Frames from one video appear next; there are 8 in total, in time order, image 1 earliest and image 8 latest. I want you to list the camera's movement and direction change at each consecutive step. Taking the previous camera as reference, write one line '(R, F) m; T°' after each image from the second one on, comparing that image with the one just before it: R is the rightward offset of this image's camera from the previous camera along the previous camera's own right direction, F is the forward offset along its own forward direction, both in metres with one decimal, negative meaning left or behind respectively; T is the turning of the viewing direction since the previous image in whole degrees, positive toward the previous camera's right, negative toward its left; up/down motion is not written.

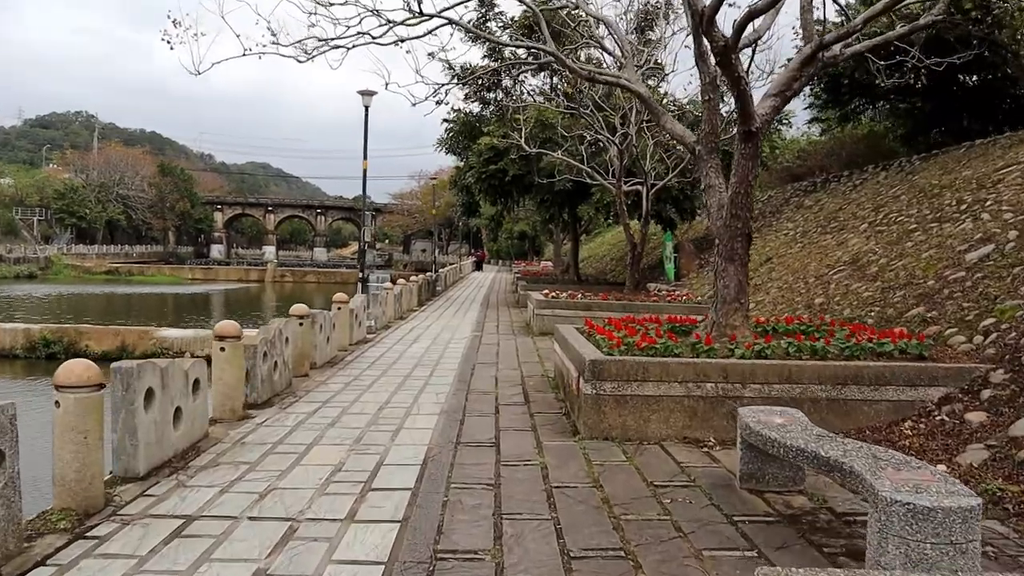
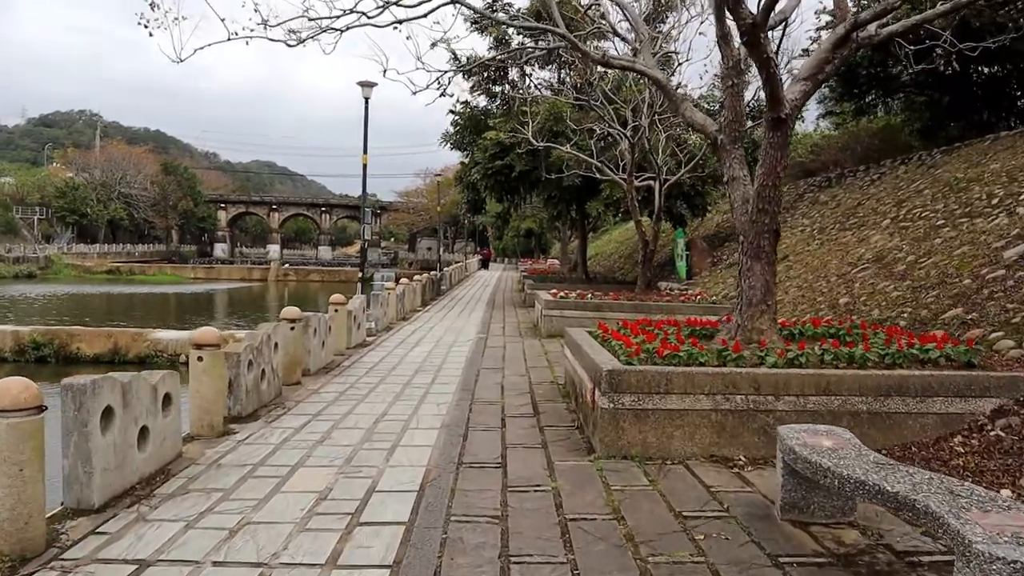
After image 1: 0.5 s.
(0.0, +0.5) m; 0°
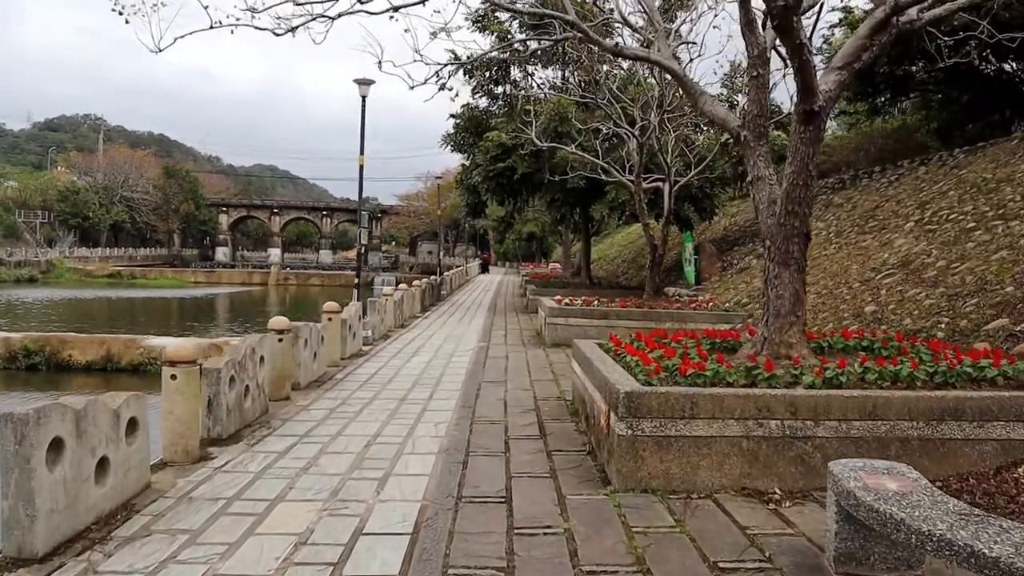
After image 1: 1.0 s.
(0.0, +0.5) m; 0°
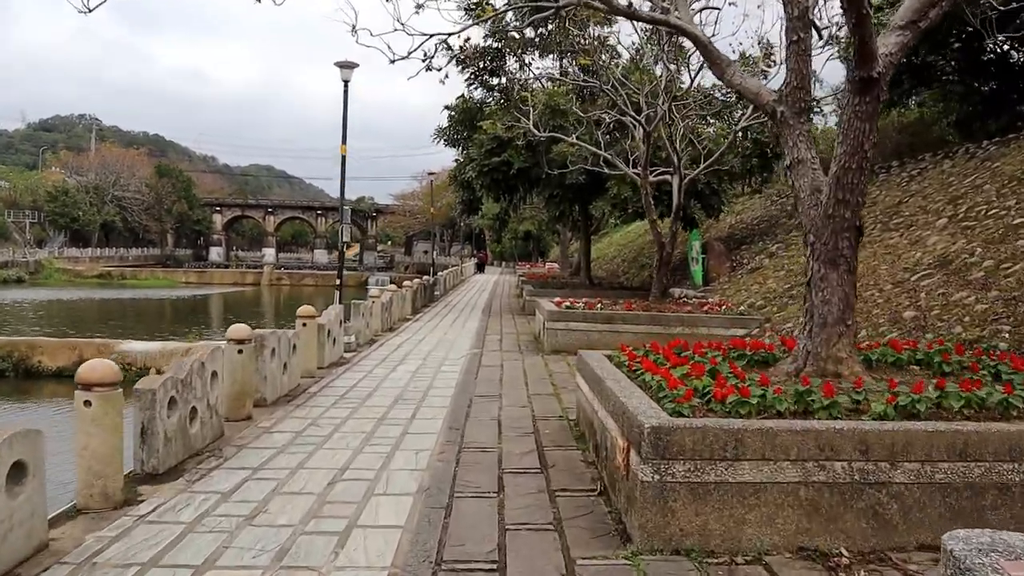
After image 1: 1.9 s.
(0.0, +0.9) m; 0°
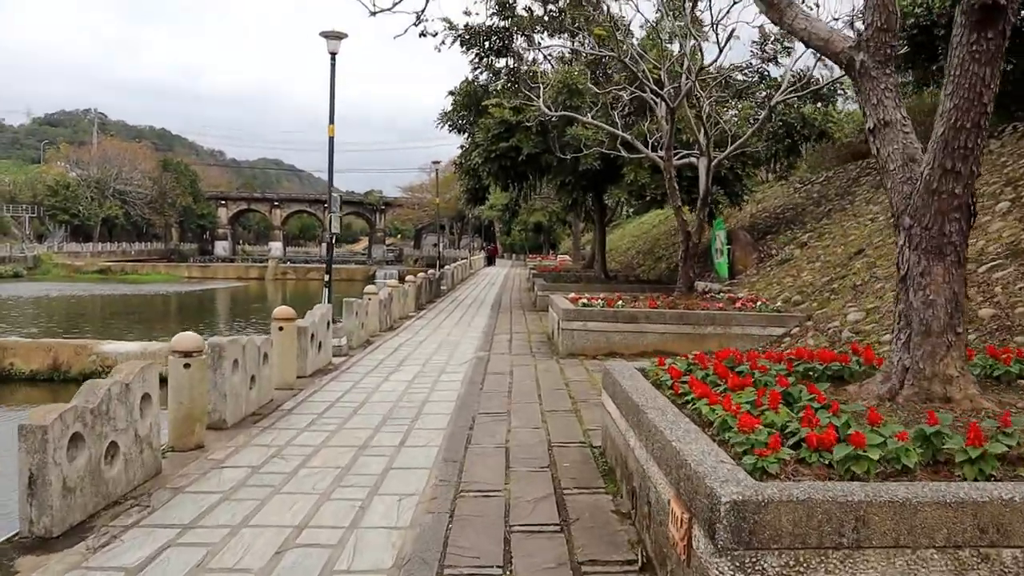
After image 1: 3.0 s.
(0.0, +1.1) m; 0°
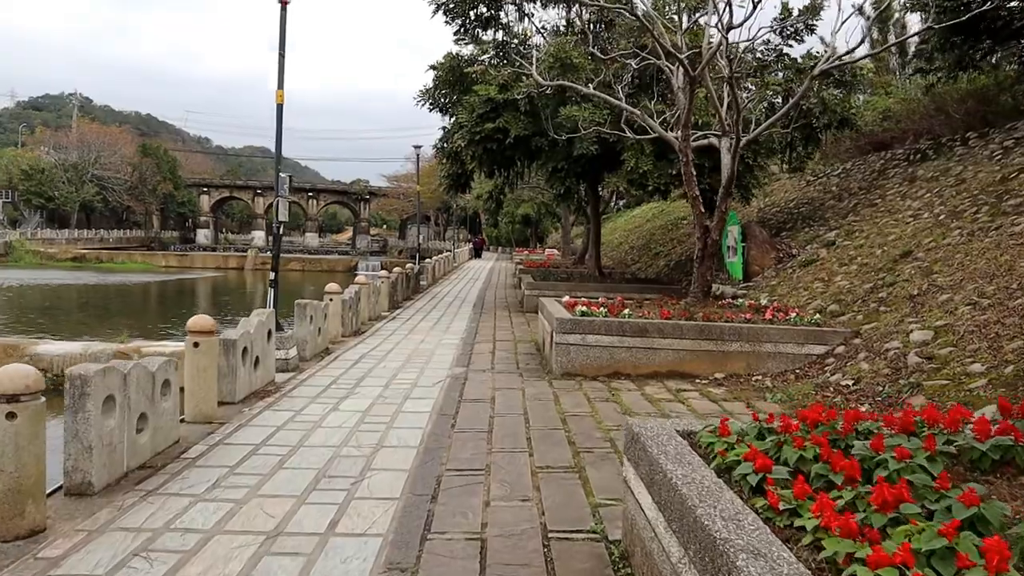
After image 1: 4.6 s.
(0.0, +1.6) m; +1°
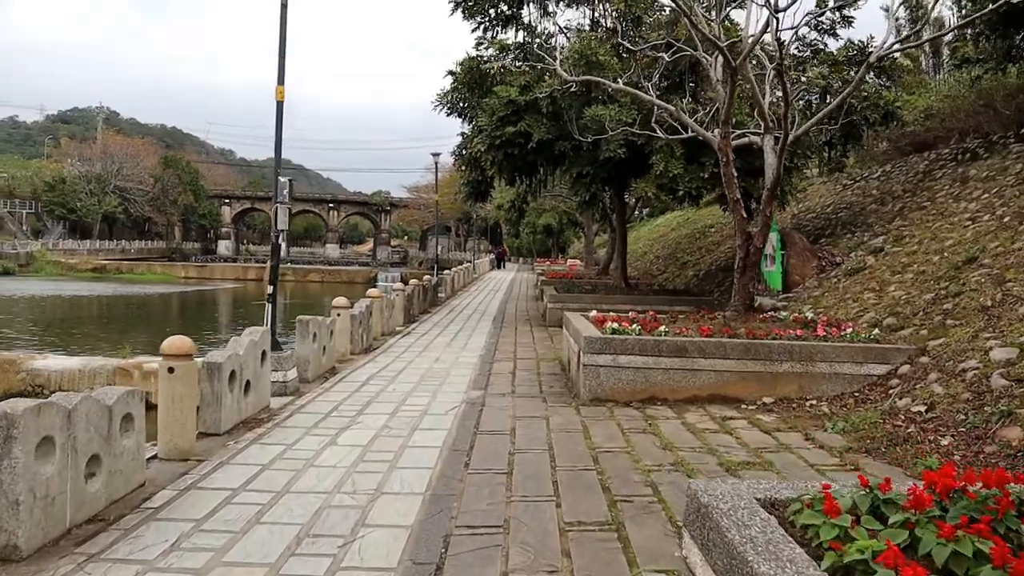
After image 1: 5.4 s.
(0.0, +0.8) m; -1°
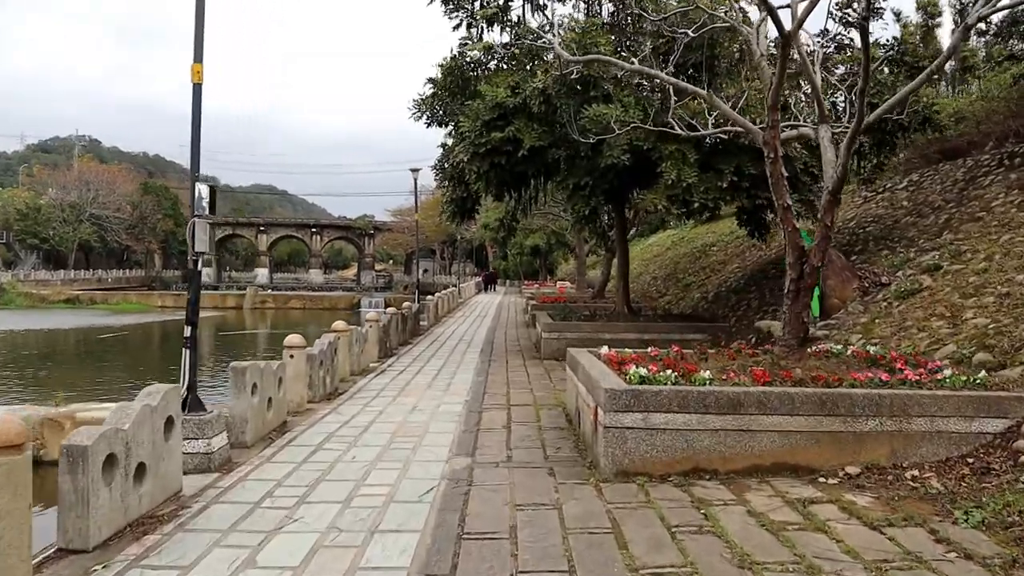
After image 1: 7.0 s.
(0.0, +1.7) m; +1°
